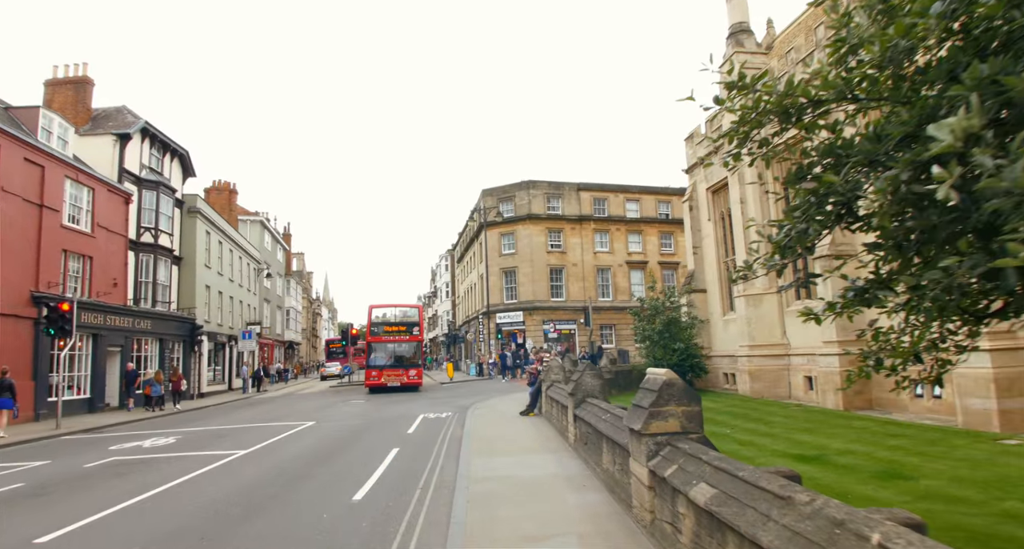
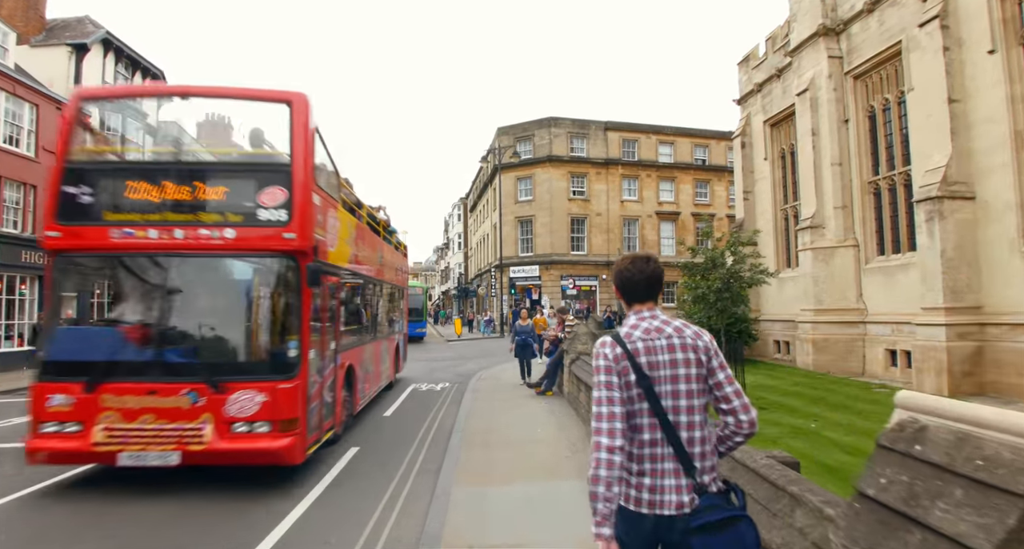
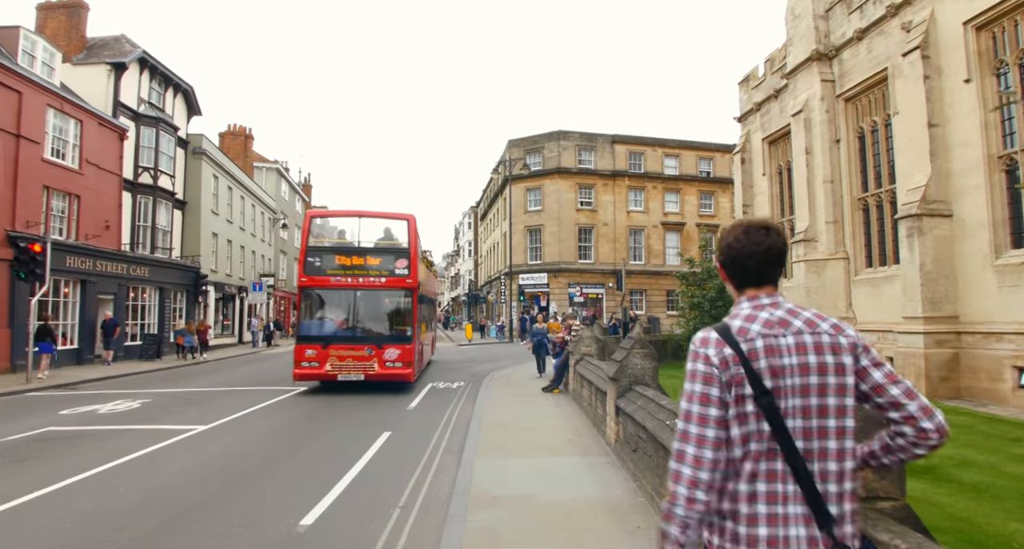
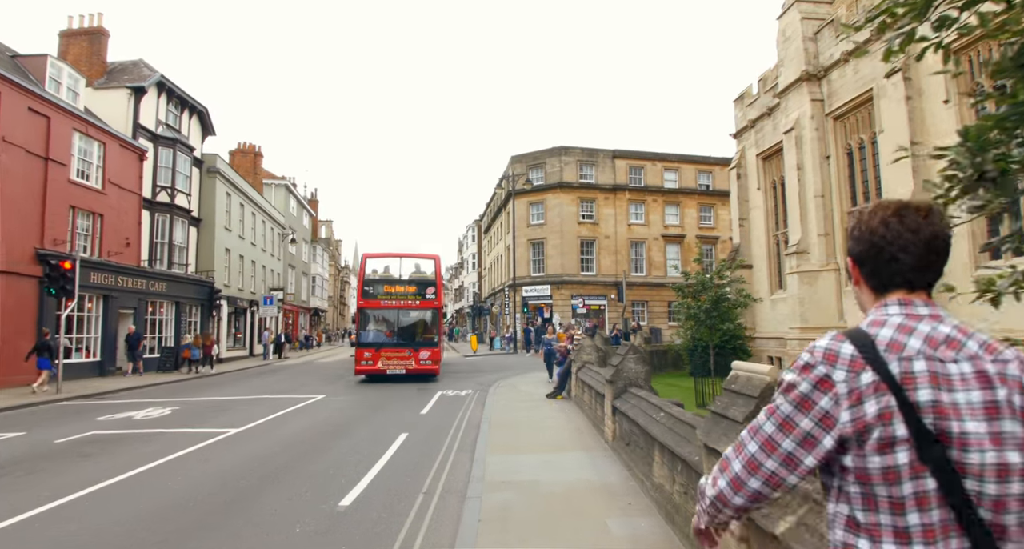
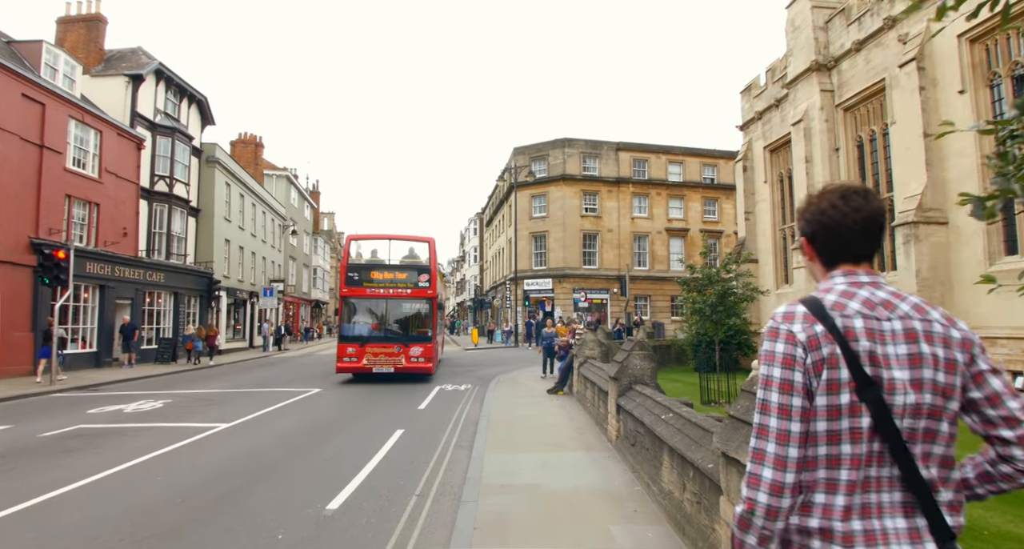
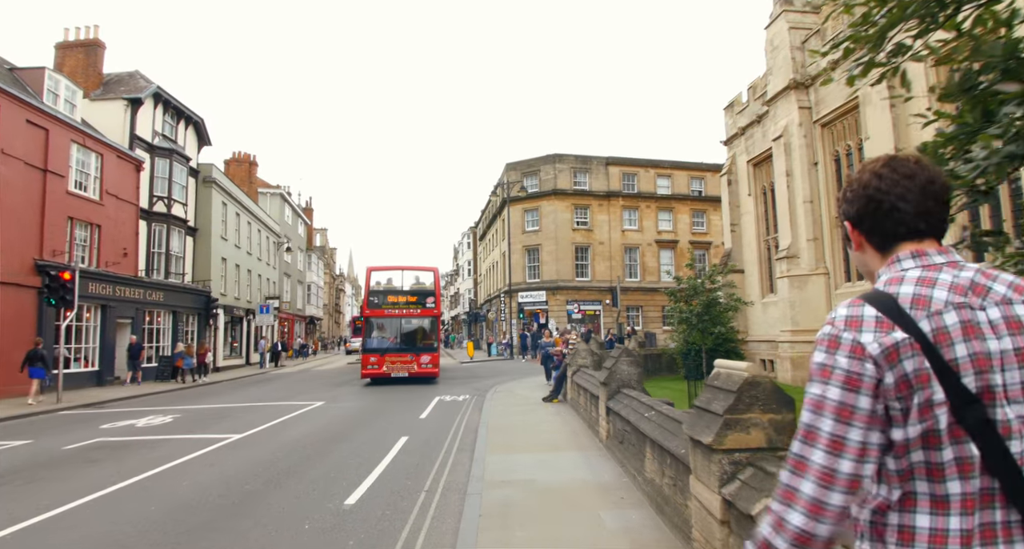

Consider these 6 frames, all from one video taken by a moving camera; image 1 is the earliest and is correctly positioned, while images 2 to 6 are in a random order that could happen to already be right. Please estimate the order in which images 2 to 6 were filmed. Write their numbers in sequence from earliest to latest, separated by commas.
6, 4, 5, 3, 2
